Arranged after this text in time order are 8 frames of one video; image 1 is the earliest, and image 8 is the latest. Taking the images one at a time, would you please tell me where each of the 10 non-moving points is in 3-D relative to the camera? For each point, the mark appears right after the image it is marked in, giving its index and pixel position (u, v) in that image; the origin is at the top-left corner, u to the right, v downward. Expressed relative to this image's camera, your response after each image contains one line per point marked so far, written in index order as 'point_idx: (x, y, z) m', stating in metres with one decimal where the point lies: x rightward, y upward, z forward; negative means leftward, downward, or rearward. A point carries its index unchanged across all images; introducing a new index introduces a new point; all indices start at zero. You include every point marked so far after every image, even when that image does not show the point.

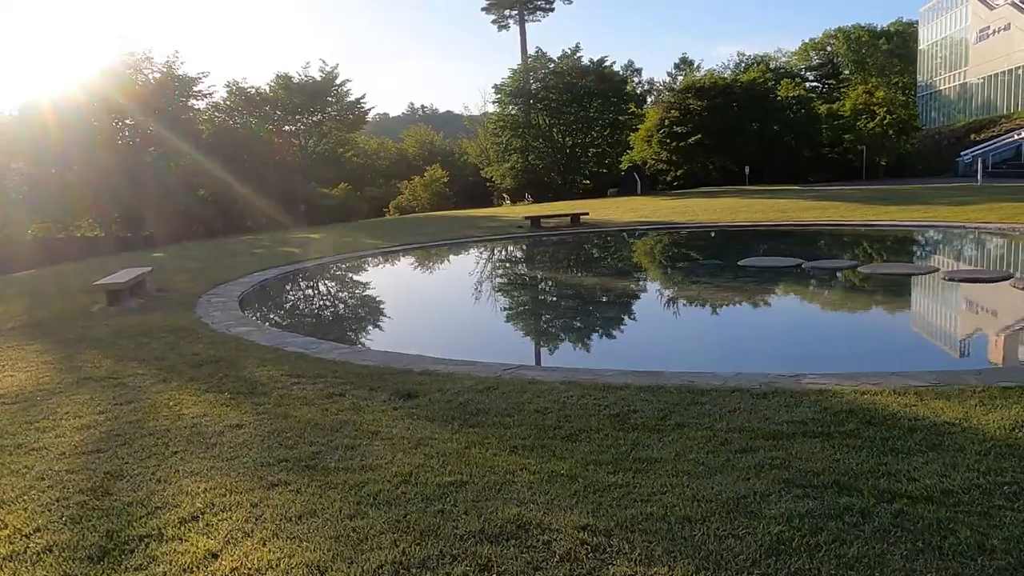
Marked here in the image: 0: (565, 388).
0: (+0.3, -0.5, +4.0) m
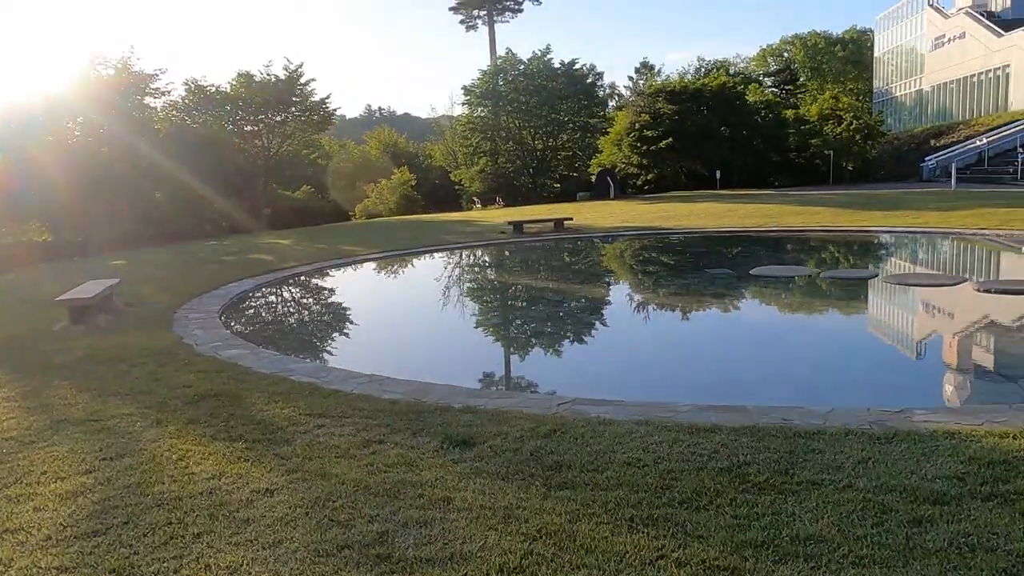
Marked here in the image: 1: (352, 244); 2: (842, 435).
0: (+0.6, -0.7, +3.4) m
1: (-3.3, +0.9, +15.5) m
2: (+1.5, -0.6, +3.3) m
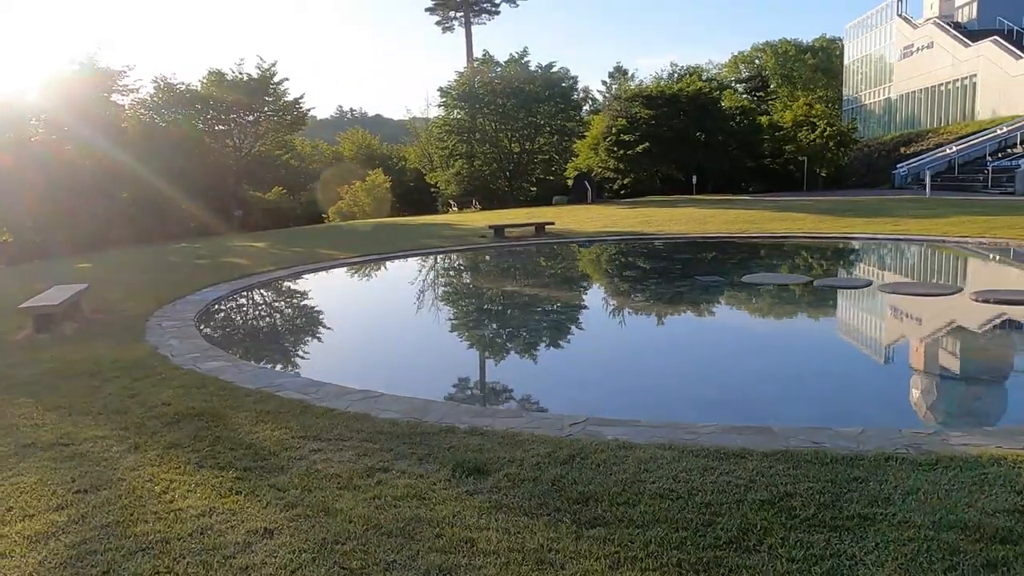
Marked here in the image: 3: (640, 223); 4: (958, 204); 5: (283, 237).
0: (+0.7, -0.7, +3.2) m
1: (-3.7, +0.8, +15.1) m
2: (+1.5, -0.7, +3.1) m
3: (+3.1, +1.6, +18.4) m
4: (+10.8, +2.0, +18.2) m
5: (-5.5, +1.2, +18.1) m
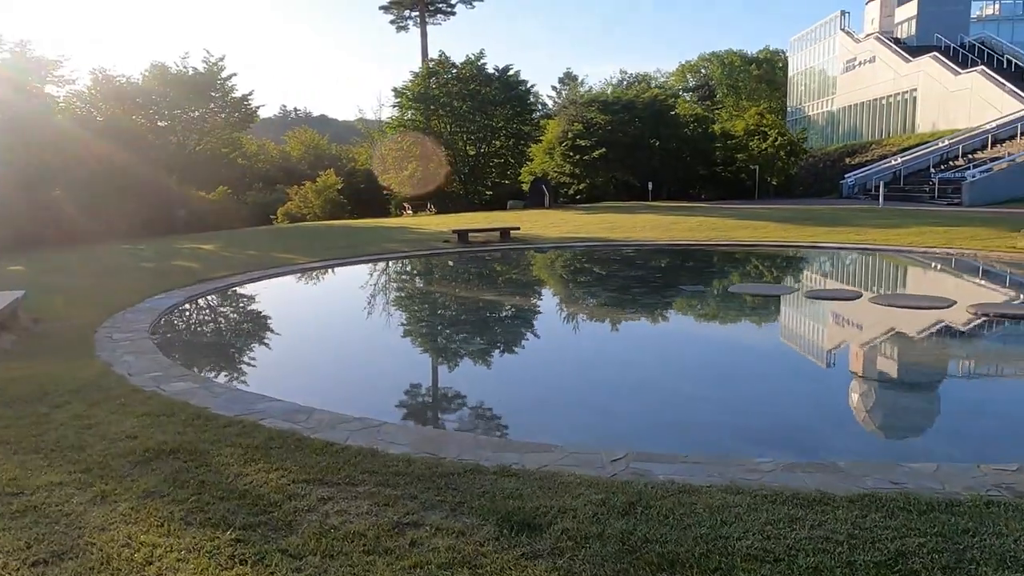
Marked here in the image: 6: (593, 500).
0: (+0.9, -0.8, +2.8) m
1: (-4.3, +0.7, +14.3) m
2: (+1.7, -0.8, +2.7) m
3: (+2.2, +1.4, +18.1) m
4: (+9.9, +1.8, +18.5) m
5: (-6.4, +1.1, +17.2) m
6: (+0.3, -0.8, +2.8) m
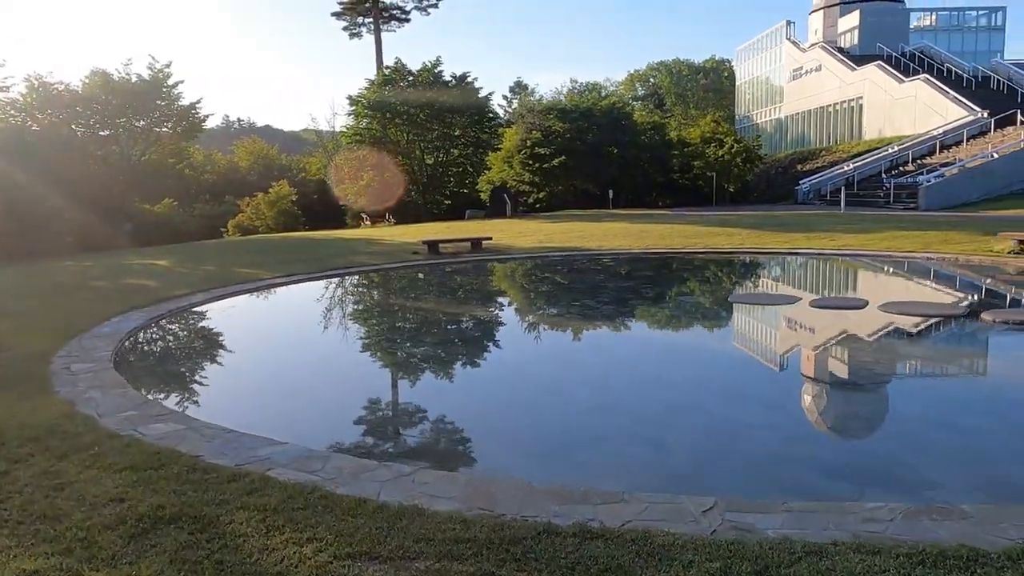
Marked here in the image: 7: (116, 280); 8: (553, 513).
0: (+1.2, -0.9, +2.3) m
1: (-4.8, +0.4, +13.5) m
2: (+2.0, -0.8, +2.3) m
3: (+1.5, +1.2, +17.7) m
4: (+9.1, +1.7, +18.6) m
5: (-7.0, +0.7, +16.2) m
6: (+0.6, -0.9, +2.3) m
7: (-6.2, +0.1, +11.8) m
8: (+0.2, -0.9, +2.9) m
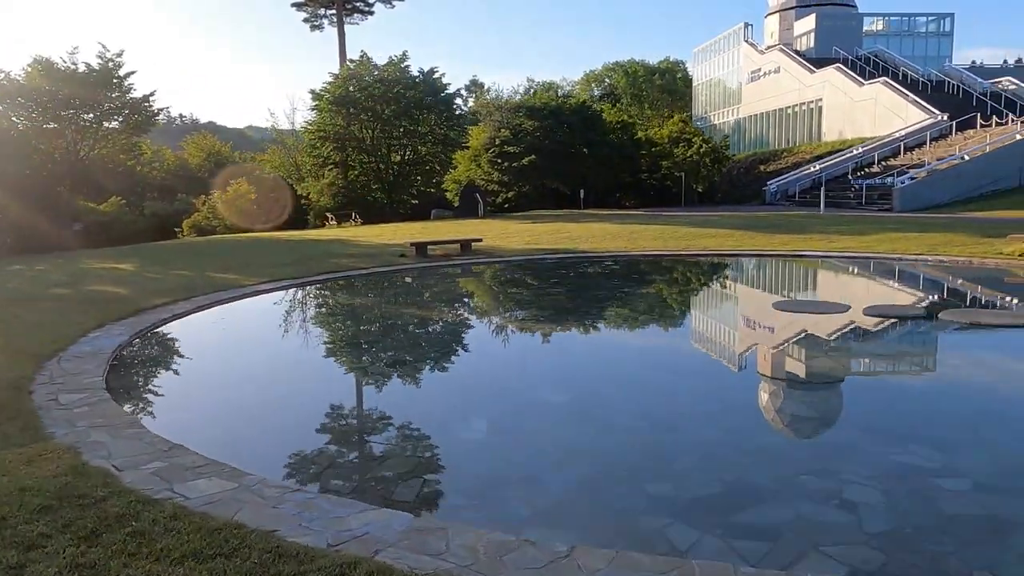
0: (+1.9, -0.9, +1.7) m
1: (-4.8, +0.3, +12.5) m
2: (+2.7, -0.9, +1.7) m
3: (+1.2, +1.1, +17.1) m
4: (+8.7, +1.7, +18.4) m
5: (-7.2, +0.6, +15.0) m
6: (+1.3, -1.0, +1.6) m
7: (-6.1, 0.0, +10.6) m
8: (+0.8, -0.9, +2.1) m
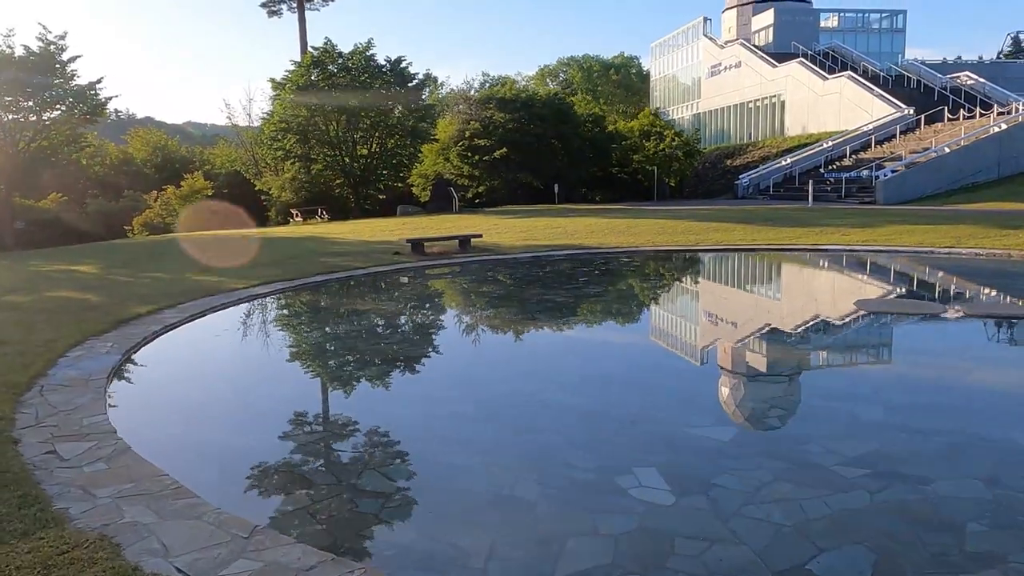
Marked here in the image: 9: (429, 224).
0: (+2.8, -1.0, +0.8) m
1: (-4.6, +0.2, +11.1) m
2: (+3.7, -0.9, +0.9) m
3: (+1.0, +1.1, +16.1) m
4: (+8.4, +1.8, +17.9) m
5: (-7.2, +0.6, +13.4) m
6: (+2.3, -1.0, +0.7) m
7: (-5.8, -0.1, +9.1) m
8: (+1.8, -1.0, +1.2) m
9: (-1.9, +1.7, +19.1) m
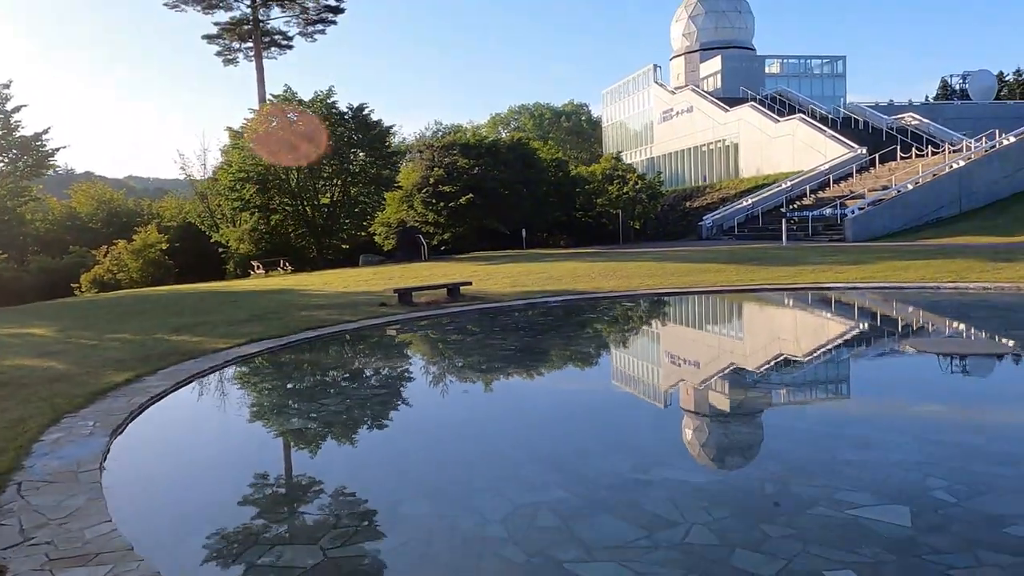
0: (+3.5, -0.9, +0.2) m
1: (-4.6, -0.6, +10.1) m
2: (+4.4, -0.9, +0.4) m
3: (+0.7, +0.2, +15.5) m
4: (+8.0, +0.9, +17.9) m
5: (-7.3, -0.5, +12.3) m
6: (+3.0, -1.0, +0.1) m
7: (-5.6, -0.8, +8.1) m
8: (+2.4, -1.0, +0.5) m
9: (-2.4, +0.4, +18.4) m
